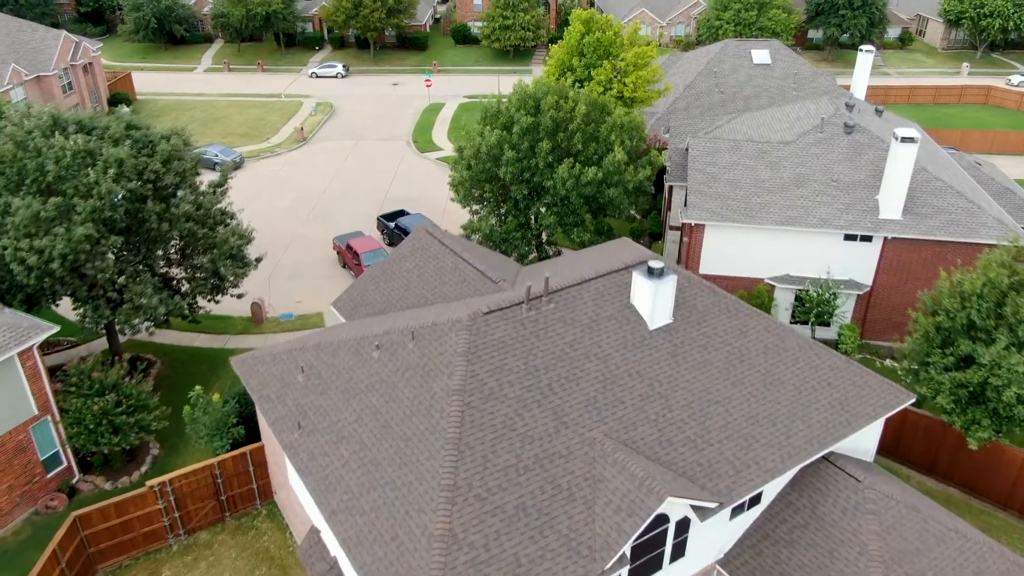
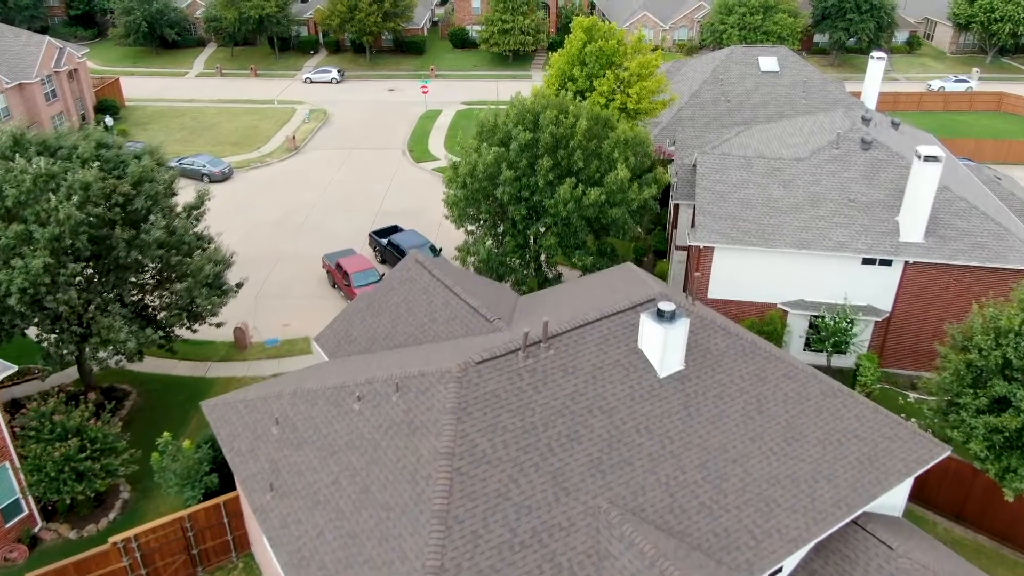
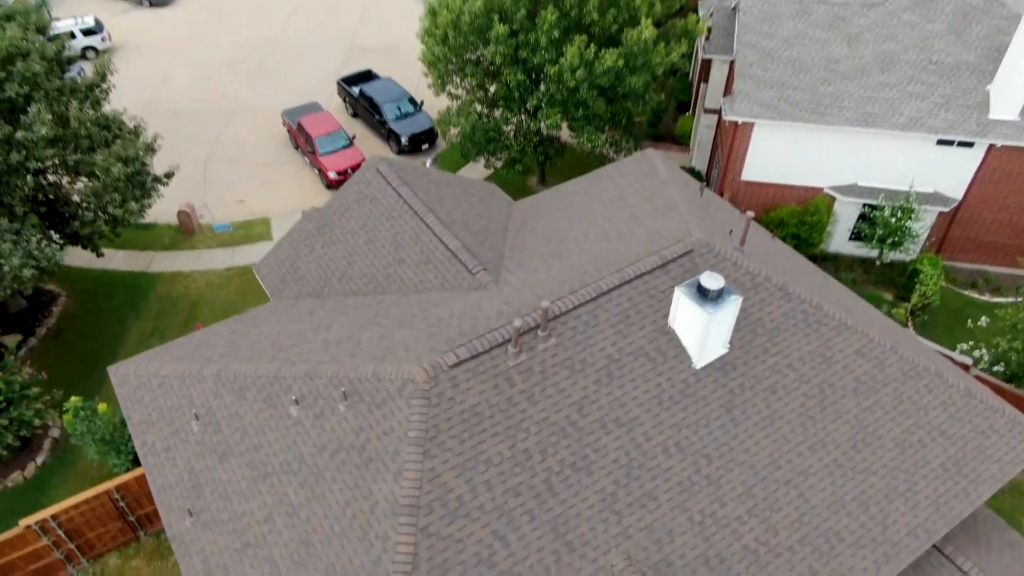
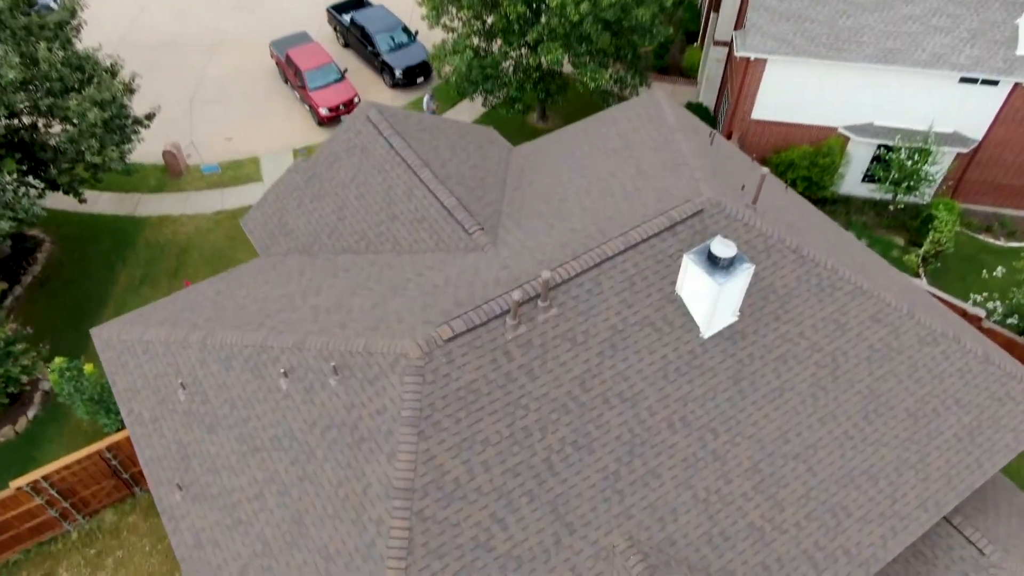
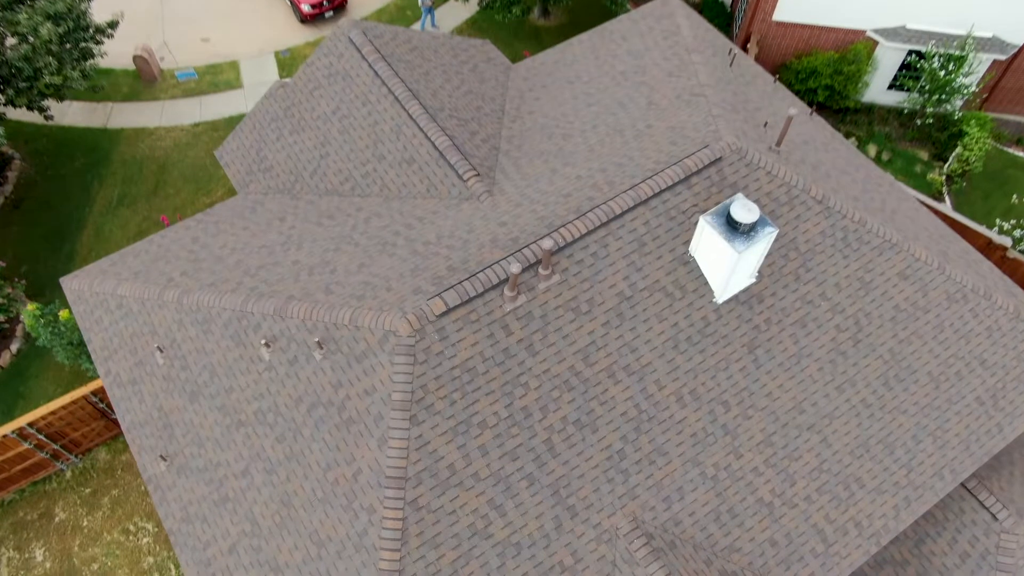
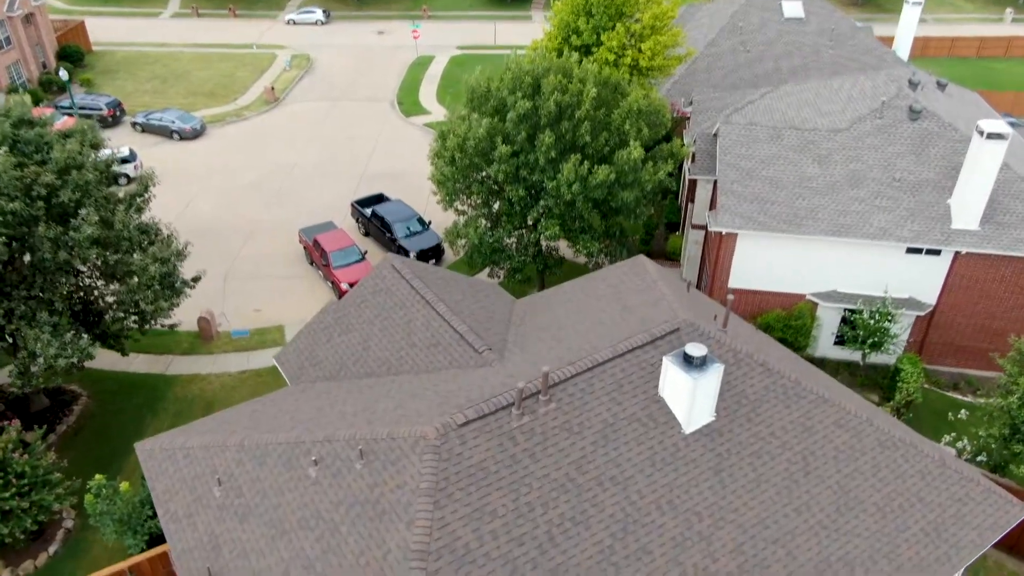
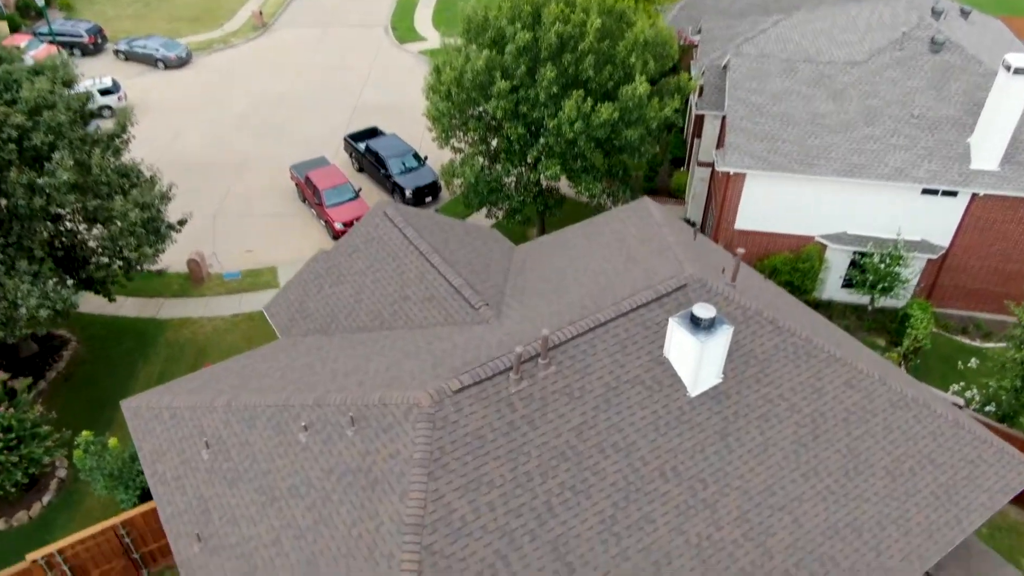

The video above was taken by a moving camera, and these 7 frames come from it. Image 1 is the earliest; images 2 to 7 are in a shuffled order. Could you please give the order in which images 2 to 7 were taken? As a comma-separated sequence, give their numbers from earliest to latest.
2, 6, 7, 3, 4, 5
